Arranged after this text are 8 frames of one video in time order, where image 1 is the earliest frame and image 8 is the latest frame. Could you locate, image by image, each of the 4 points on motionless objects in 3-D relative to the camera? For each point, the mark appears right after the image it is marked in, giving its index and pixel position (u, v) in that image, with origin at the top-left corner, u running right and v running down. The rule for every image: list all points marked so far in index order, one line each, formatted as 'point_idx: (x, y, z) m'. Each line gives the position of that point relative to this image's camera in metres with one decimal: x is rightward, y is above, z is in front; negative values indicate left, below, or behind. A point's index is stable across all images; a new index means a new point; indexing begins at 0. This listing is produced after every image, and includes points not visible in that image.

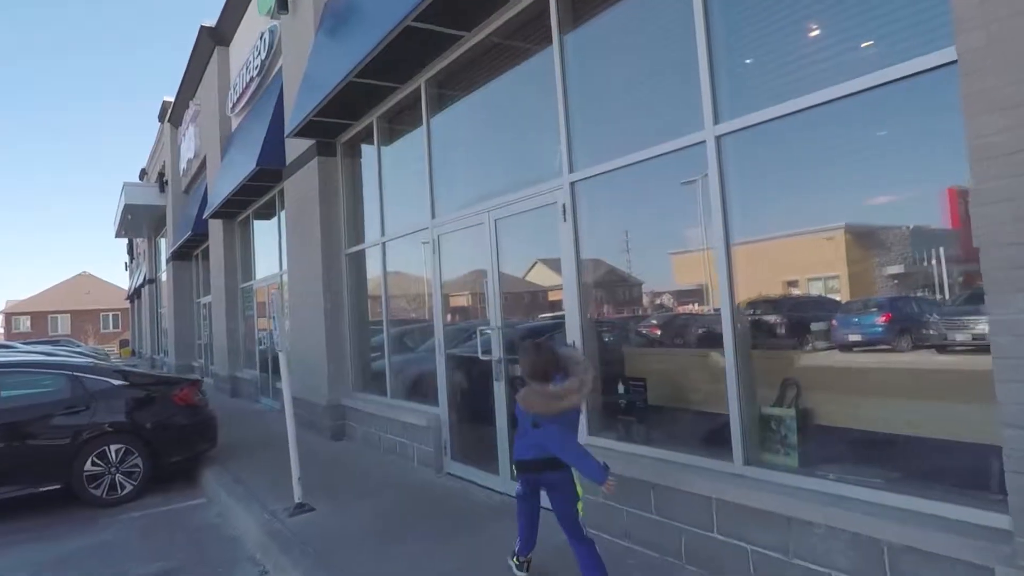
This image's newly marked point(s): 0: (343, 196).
0: (-2.4, +1.3, +9.1) m
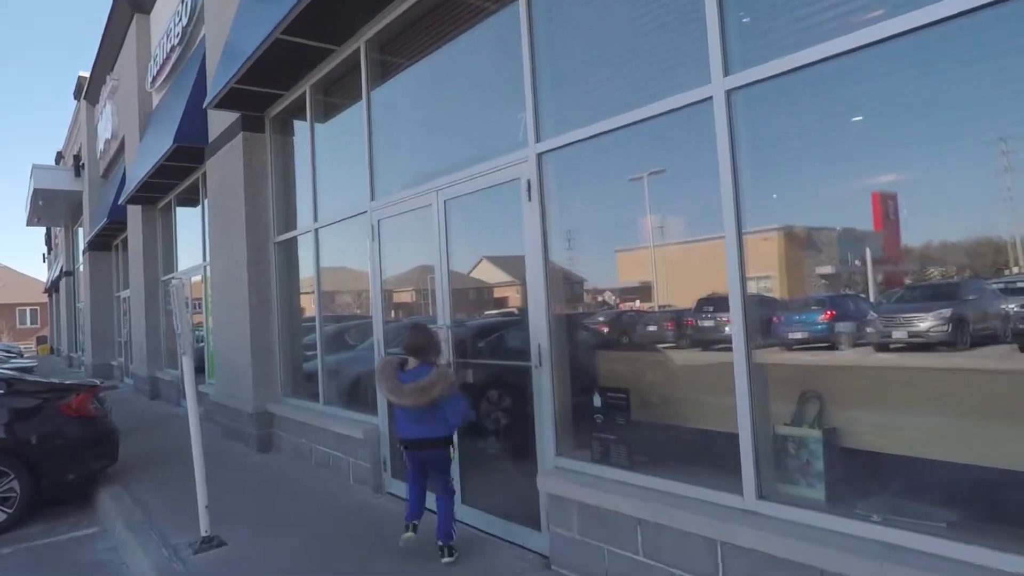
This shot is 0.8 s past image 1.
0: (-3.0, +1.4, +8.1) m
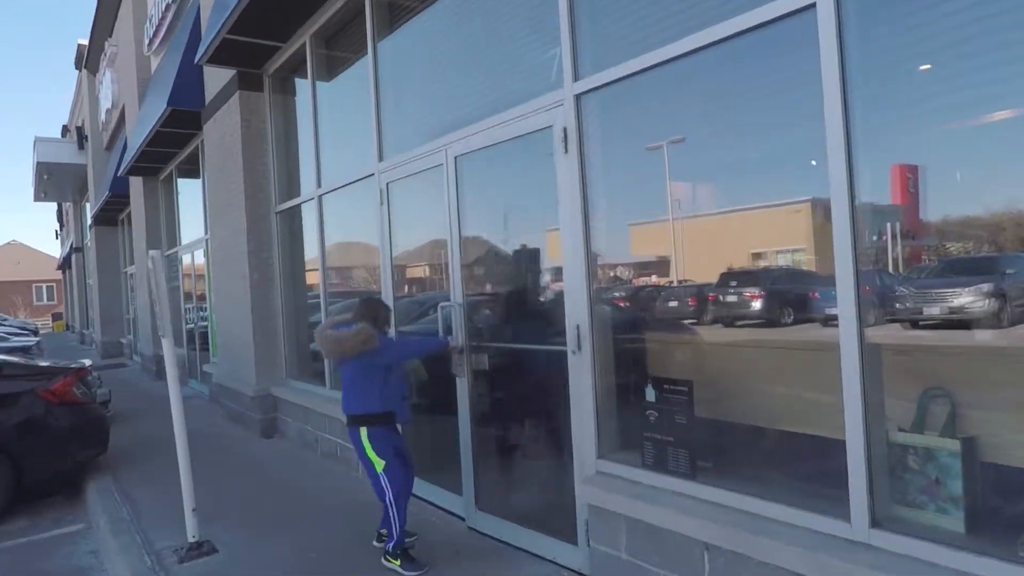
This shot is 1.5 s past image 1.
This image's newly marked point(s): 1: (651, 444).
0: (-2.7, +1.7, +7.4) m
1: (+0.7, -0.8, +3.4) m
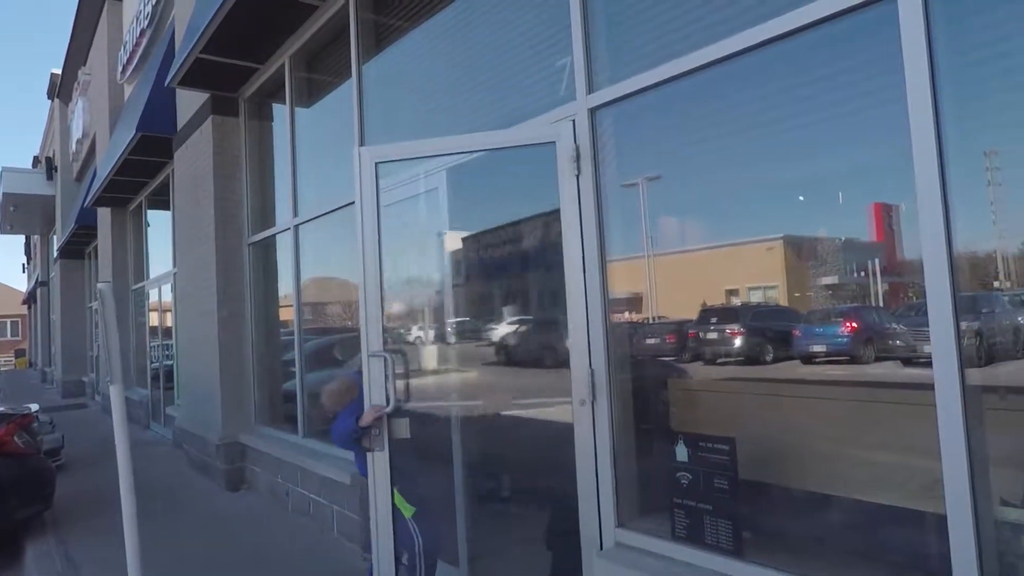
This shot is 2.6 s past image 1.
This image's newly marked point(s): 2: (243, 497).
0: (-2.8, +1.3, +7.0) m
1: (+0.7, -1.0, +2.9) m
2: (-2.7, -2.1, +6.5) m
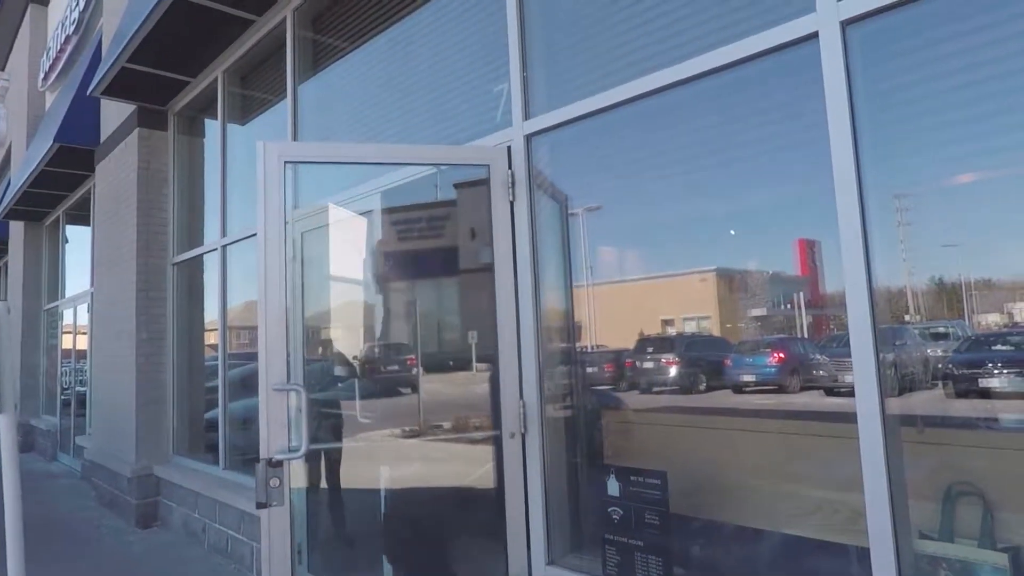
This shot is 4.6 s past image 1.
0: (-3.5, +1.0, +6.7) m
1: (+0.4, -1.1, +2.9) m
2: (-3.3, -2.3, +6.0) m
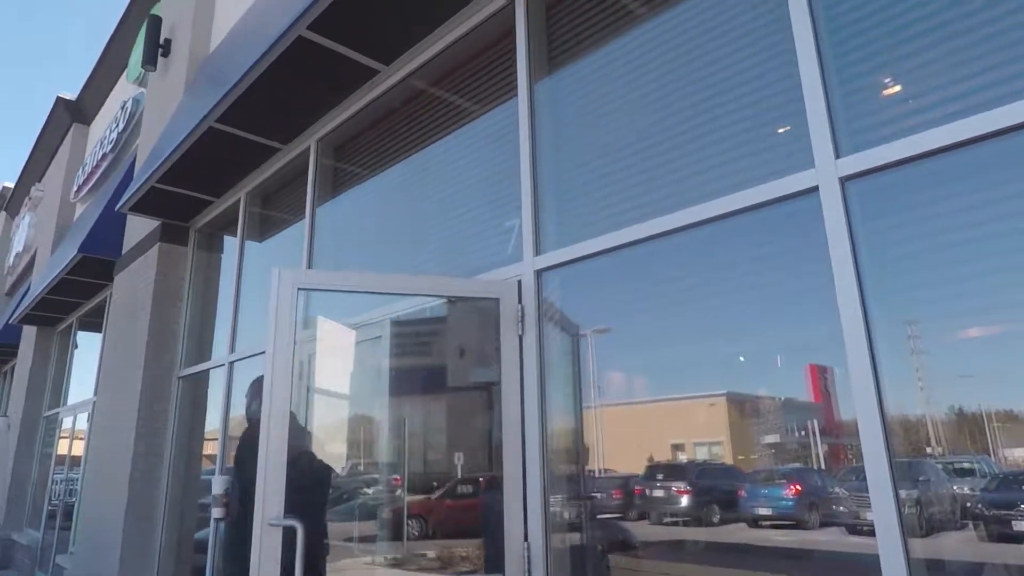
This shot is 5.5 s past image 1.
0: (-3.4, -0.1, +6.8) m
1: (+0.4, -1.7, +2.6) m
2: (-3.3, -3.3, +5.6) m
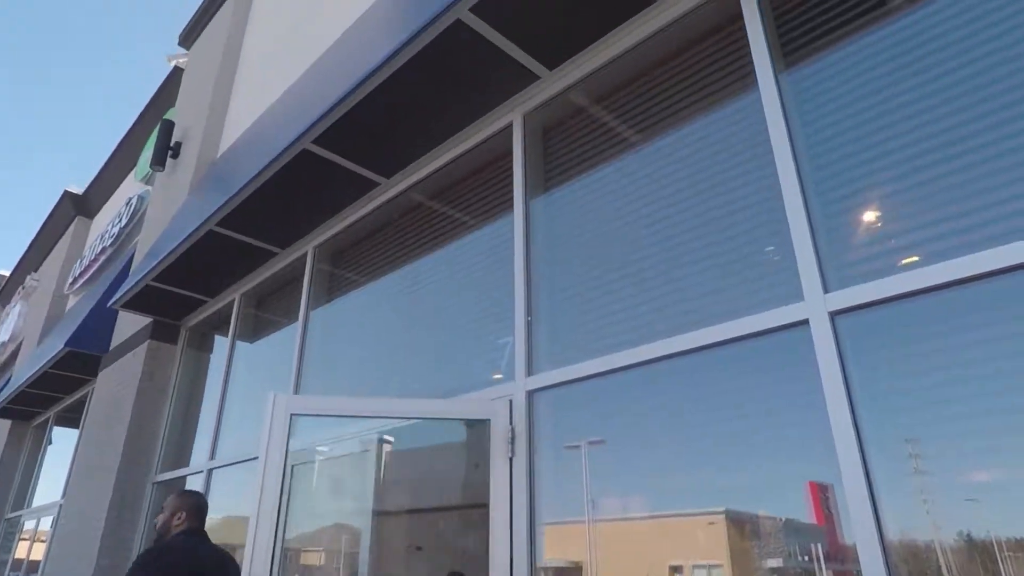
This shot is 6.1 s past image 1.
0: (-3.5, -1.1, +6.7) m
1: (+0.3, -2.2, +2.3) m
2: (-3.5, -4.0, +5.0) m
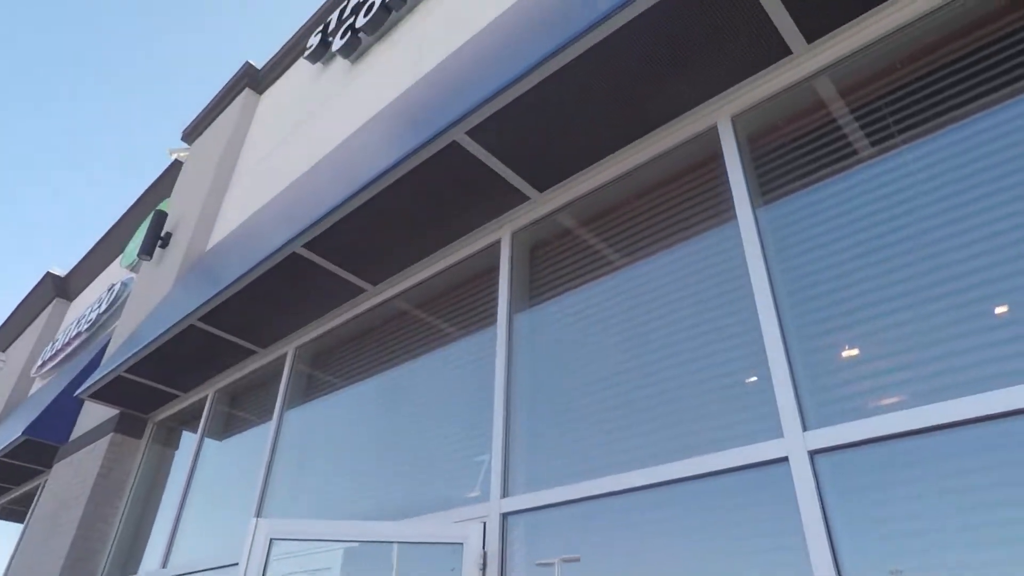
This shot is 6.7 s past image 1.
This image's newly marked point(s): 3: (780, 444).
0: (-3.7, -2.0, +6.3) m
1: (+0.2, -2.6, +2.0) m
2: (-3.8, -4.7, +4.3) m
3: (+1.0, -0.6, +2.5) m
